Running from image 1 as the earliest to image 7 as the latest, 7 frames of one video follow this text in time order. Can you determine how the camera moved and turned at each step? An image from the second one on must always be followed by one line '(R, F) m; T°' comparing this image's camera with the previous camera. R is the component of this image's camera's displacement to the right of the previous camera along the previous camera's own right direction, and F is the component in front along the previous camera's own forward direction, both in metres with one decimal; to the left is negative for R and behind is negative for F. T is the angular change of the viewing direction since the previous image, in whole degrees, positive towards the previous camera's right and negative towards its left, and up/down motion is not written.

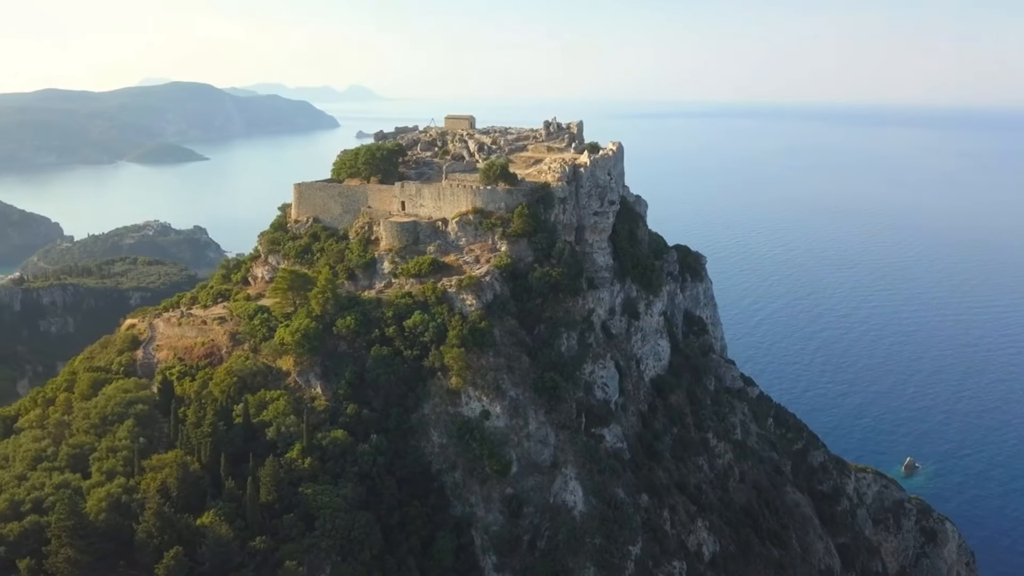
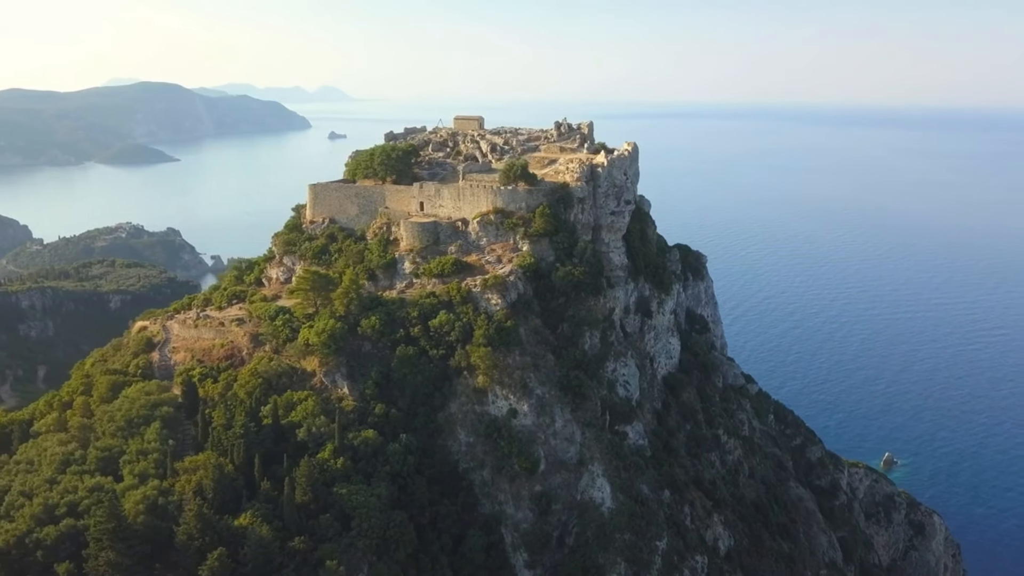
(-1.8, -0.2) m; +2°
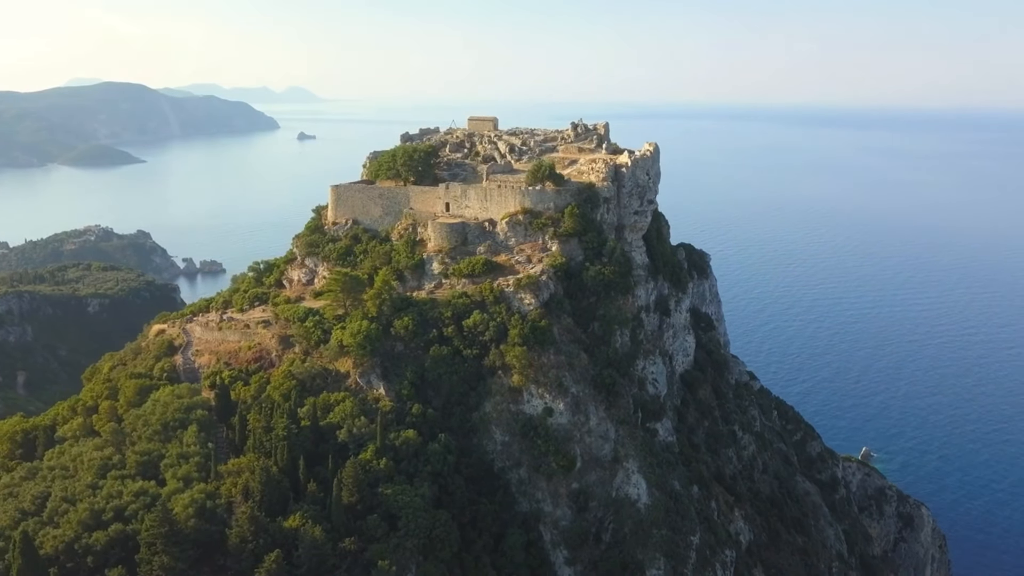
(-2.2, -0.2) m; +2°
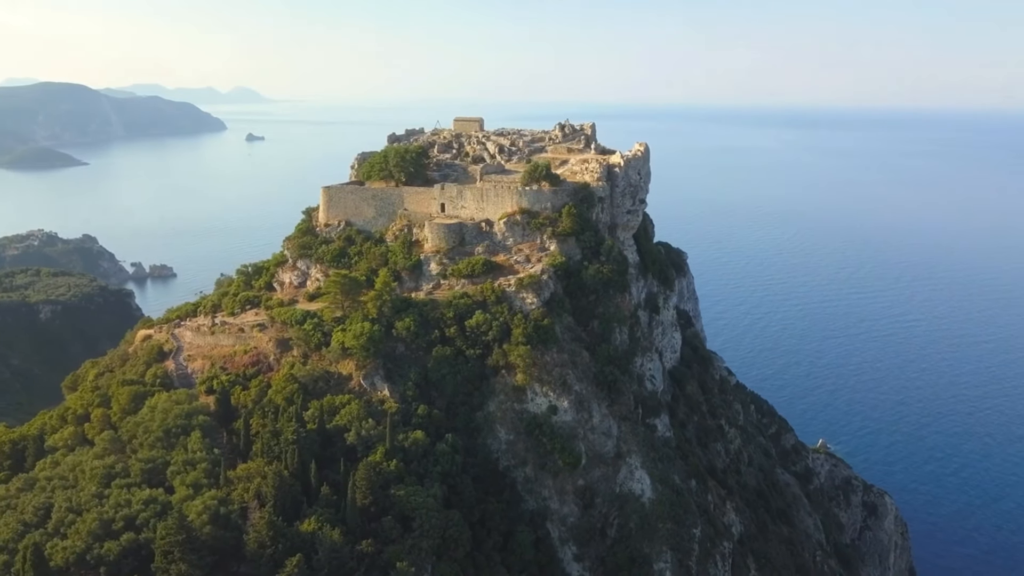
(-1.7, -0.1) m; +3°
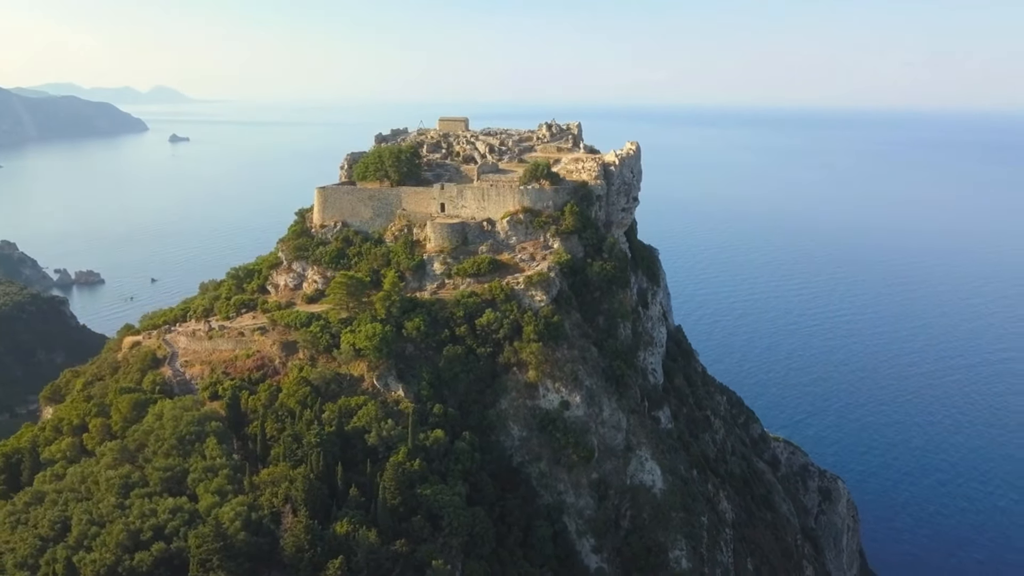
(-2.7, -0.2) m; +5°
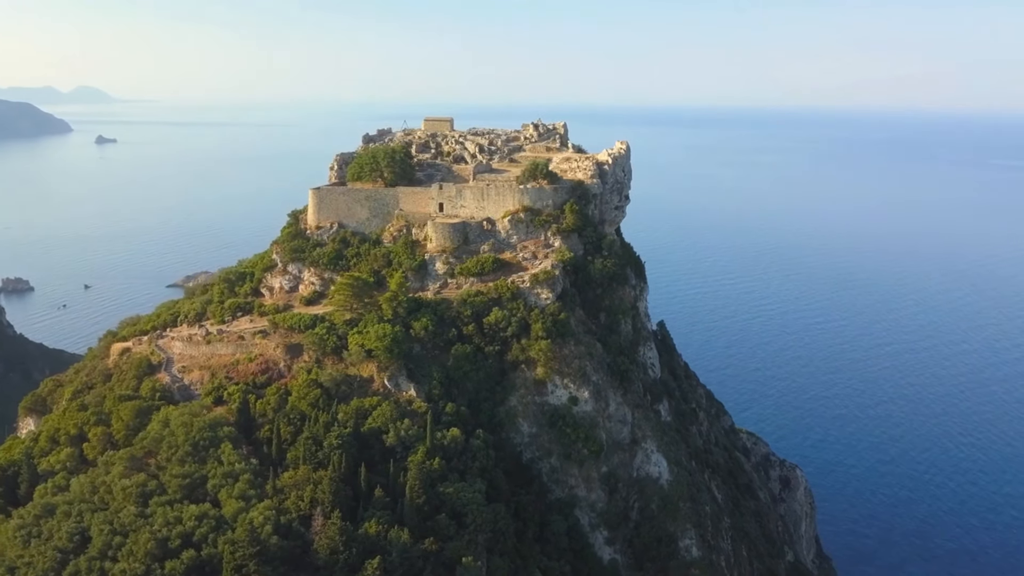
(-2.4, -0.2) m; +4°
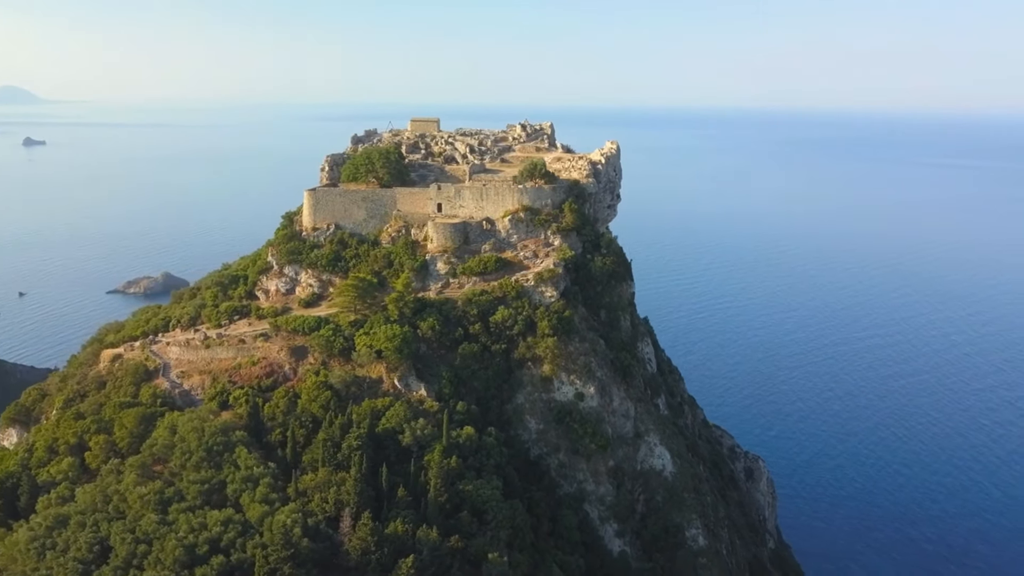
(-2.2, -0.2) m; +4°
